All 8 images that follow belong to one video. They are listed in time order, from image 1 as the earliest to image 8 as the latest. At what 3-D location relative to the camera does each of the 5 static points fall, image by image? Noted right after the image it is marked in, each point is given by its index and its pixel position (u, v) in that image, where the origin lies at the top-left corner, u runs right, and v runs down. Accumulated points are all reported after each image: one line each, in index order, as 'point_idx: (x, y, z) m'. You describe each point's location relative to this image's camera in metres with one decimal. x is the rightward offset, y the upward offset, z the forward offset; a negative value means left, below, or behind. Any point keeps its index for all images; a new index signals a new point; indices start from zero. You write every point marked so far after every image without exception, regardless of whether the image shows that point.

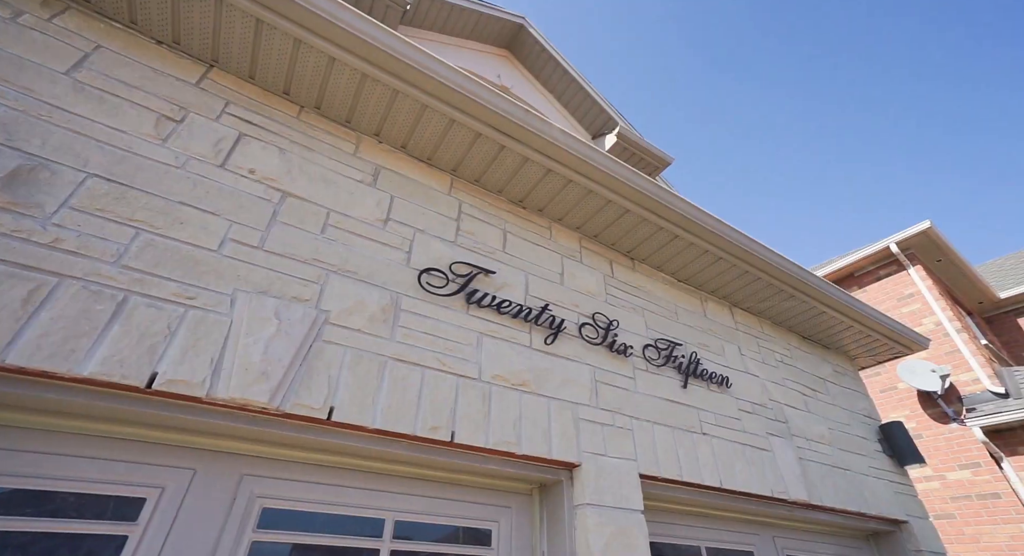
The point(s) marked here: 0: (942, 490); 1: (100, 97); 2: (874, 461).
0: (+6.2, -3.0, +6.6) m
1: (-1.5, +0.7, +1.7) m
2: (+2.8, -1.4, +3.5) m
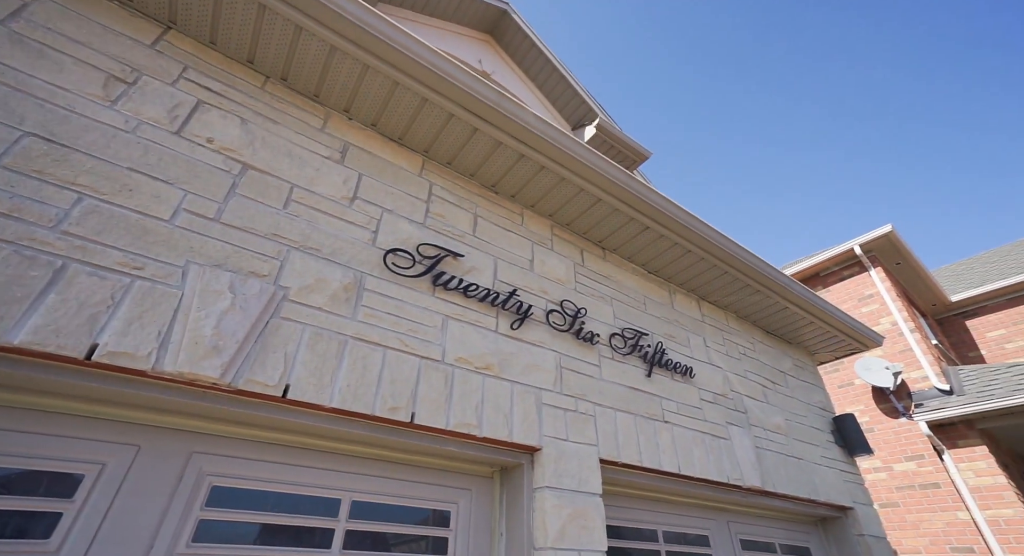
0: (+5.7, -3.1, +6.9) m
1: (-1.6, +0.8, +1.6) m
2: (+2.5, -1.4, +3.7) m
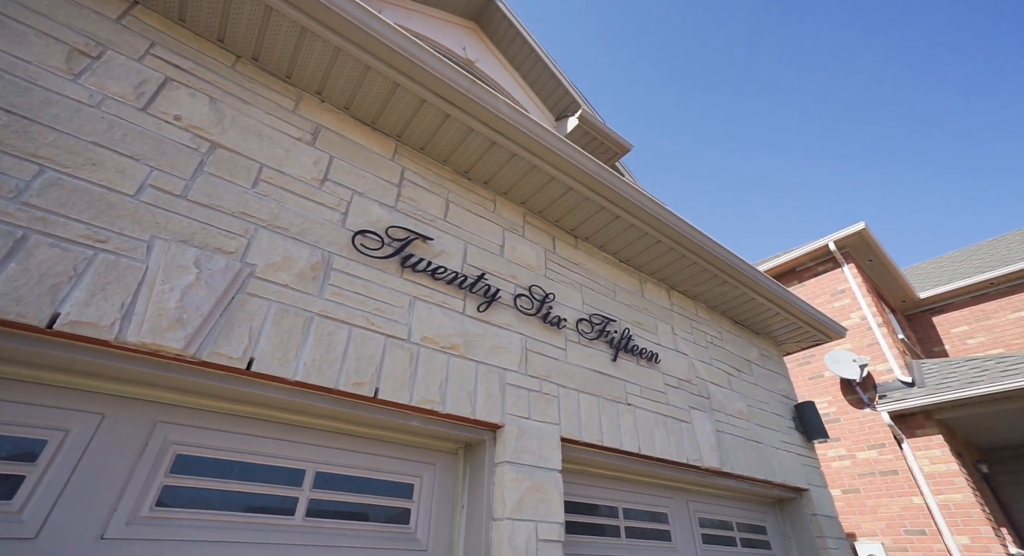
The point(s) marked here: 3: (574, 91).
0: (+5.4, -3.0, +7.2) m
1: (-1.7, +0.9, +1.6) m
2: (+2.3, -1.3, +3.8) m
3: (+0.8, +2.5, +6.4) m
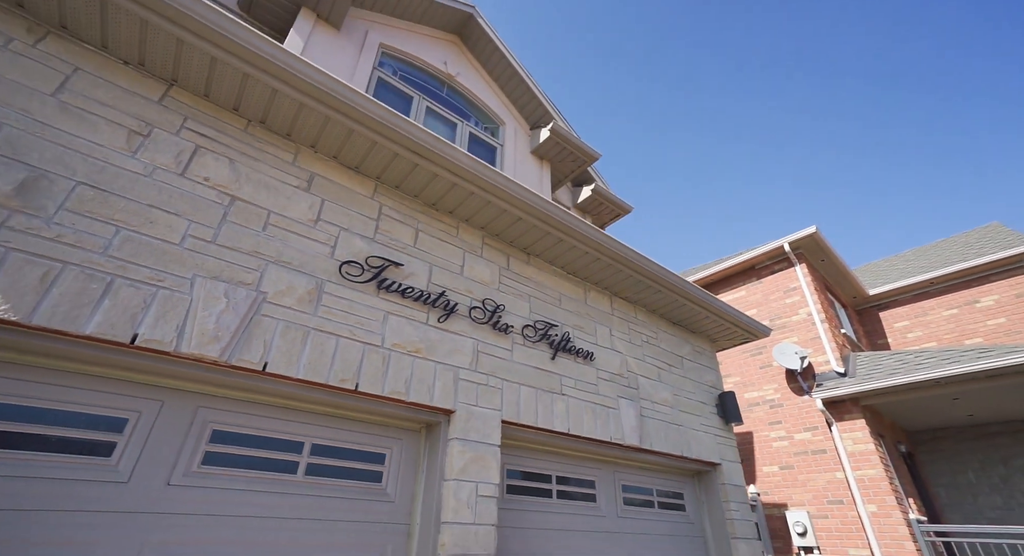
0: (+4.9, -3.0, +8.1) m
1: (-2.0, +0.8, +2.1) m
2: (+1.9, -1.4, +4.6) m
3: (+0.5, +2.6, +6.9) m
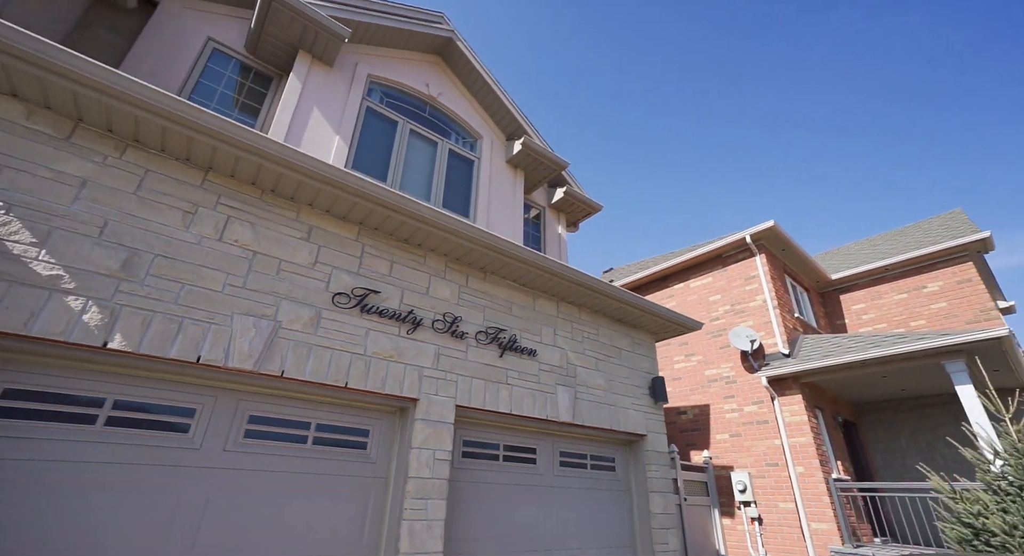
0: (+4.6, -2.8, +9.2) m
1: (-2.4, +0.5, +3.1) m
2: (+1.5, -1.5, +5.6) m
3: (+0.1, +2.6, +7.7) m
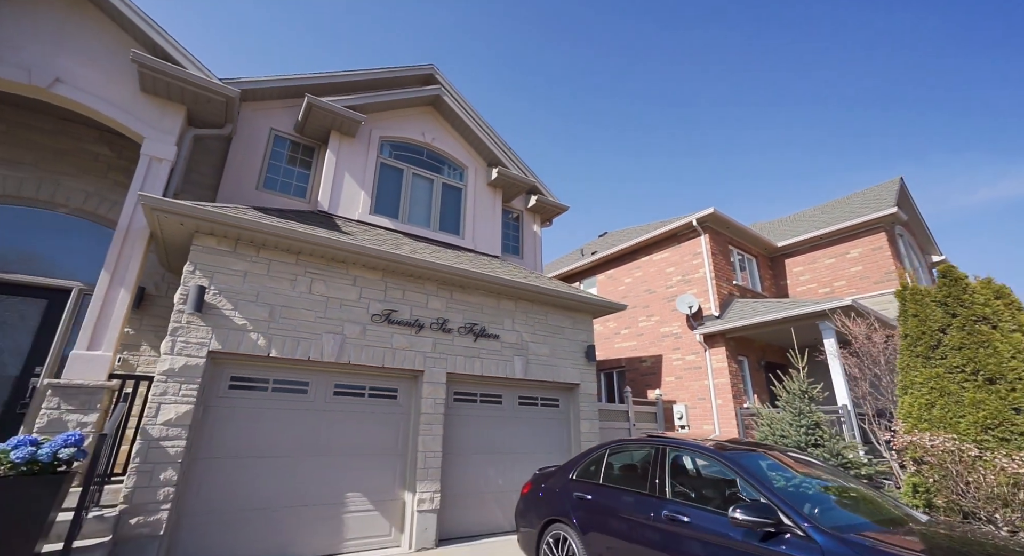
0: (+4.4, -2.3, +11.9) m
1: (-3.0, 0.0, +5.9) m
2: (+1.1, -1.5, +8.4) m
3: (-0.4, +2.8, +10.1) m
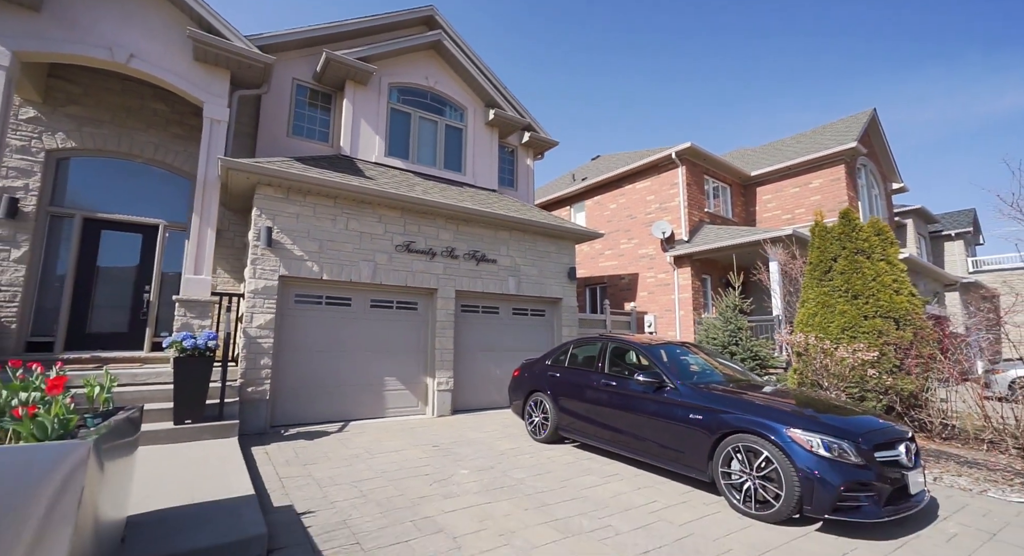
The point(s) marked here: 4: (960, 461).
0: (+4.3, -0.1, +13.9) m
1: (-3.1, +1.0, +7.5) m
2: (+1.0, 0.0, +10.3) m
3: (-0.5, +4.5, +11.1) m
4: (+5.0, -2.0, +5.1) m
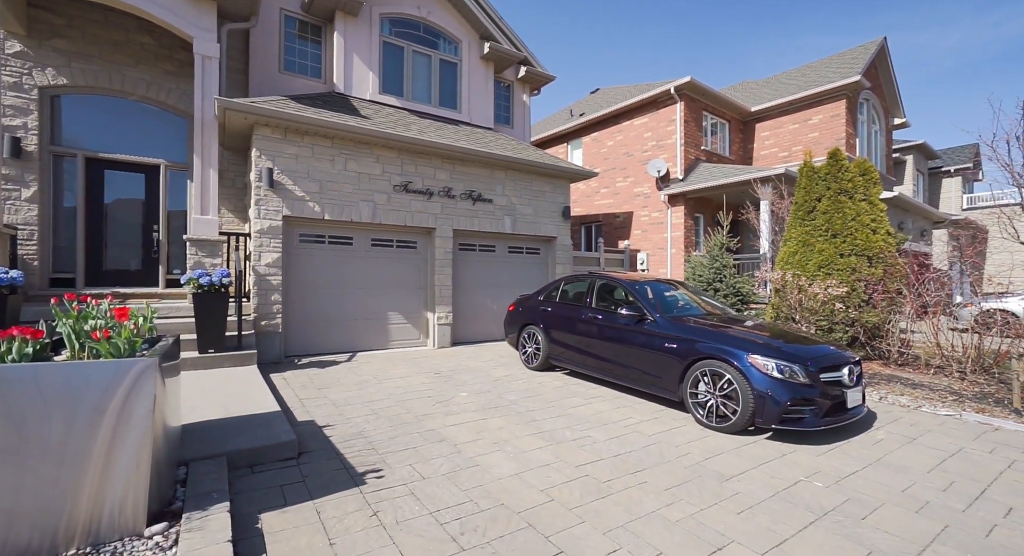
0: (+4.2, +1.8, +14.1) m
1: (-3.2, +2.0, +7.6) m
2: (+0.9, +1.4, +10.5) m
3: (-0.6, +6.0, +10.7) m
4: (+4.9, -1.3, +5.7) m
